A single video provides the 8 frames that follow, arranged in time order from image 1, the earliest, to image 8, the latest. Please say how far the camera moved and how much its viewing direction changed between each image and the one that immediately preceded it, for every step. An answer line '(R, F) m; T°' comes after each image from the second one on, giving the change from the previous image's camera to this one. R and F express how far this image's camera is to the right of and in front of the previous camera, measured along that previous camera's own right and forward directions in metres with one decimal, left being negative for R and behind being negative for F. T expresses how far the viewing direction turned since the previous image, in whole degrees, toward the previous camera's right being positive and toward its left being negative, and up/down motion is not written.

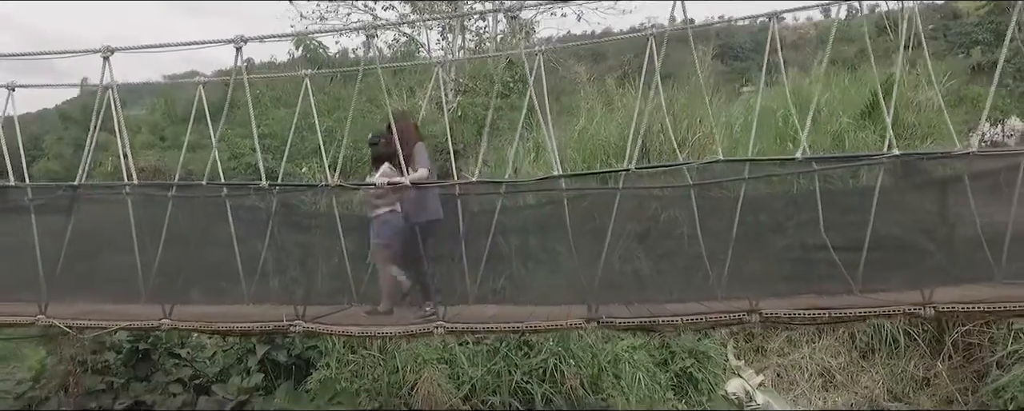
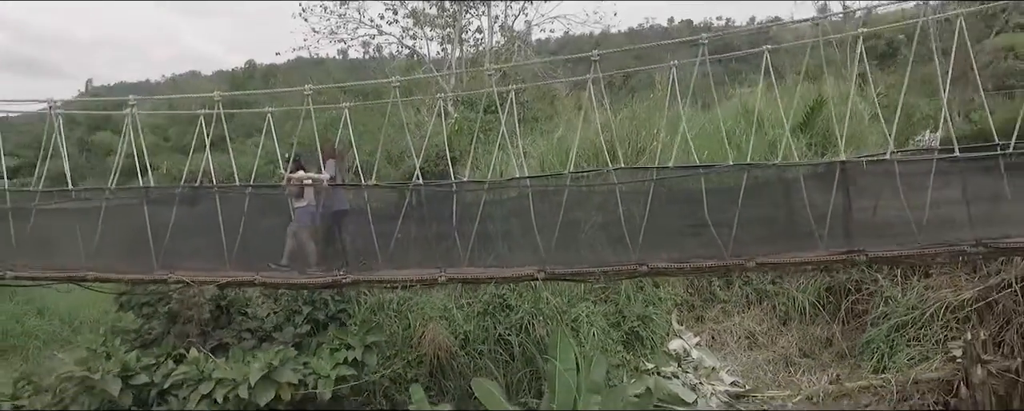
(+0.1, -1.0) m; 0°
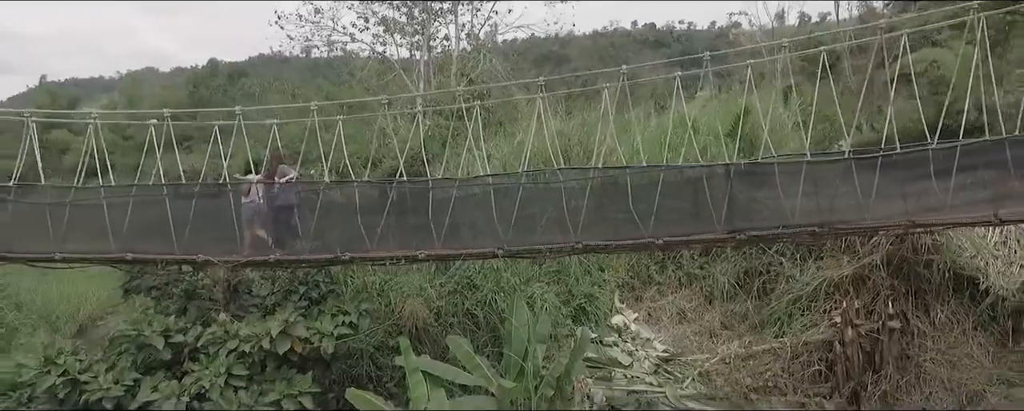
(0.0, -0.8) m; +3°
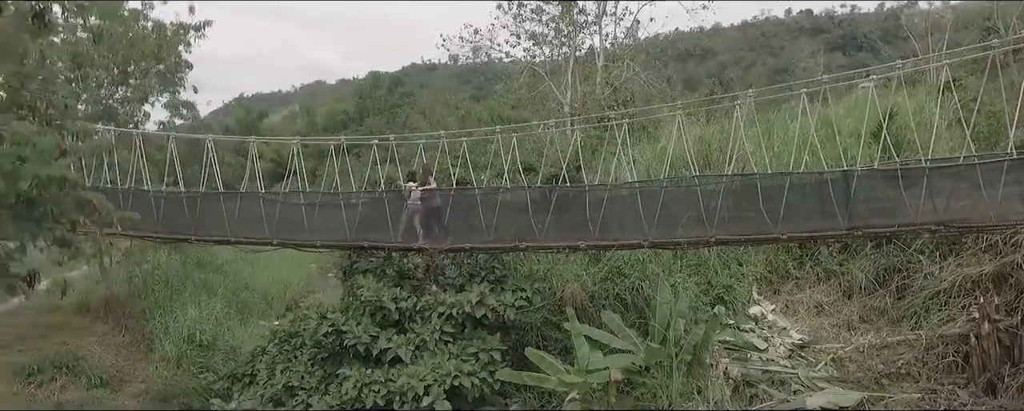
(0.0, -1.0) m; -13°
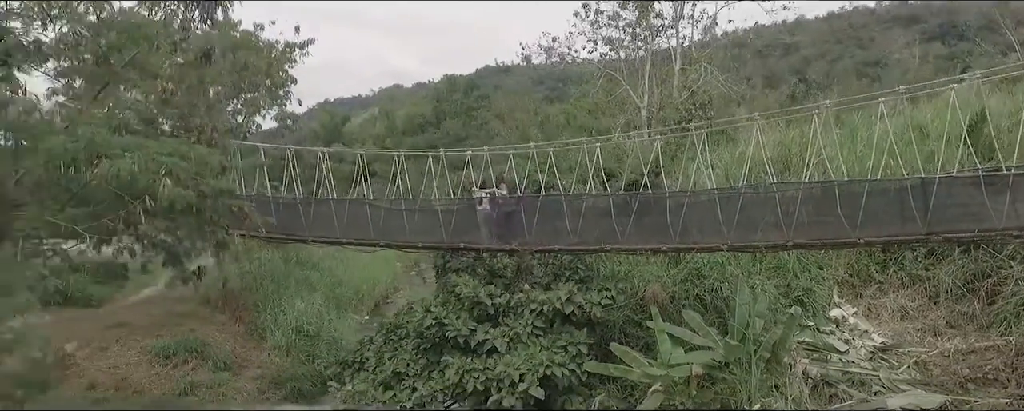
(-0.1, -0.5) m; -7°
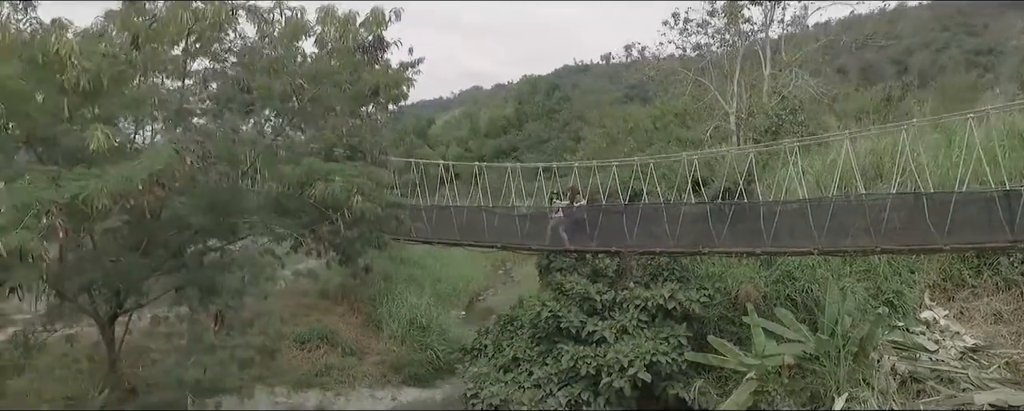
(-0.3, -0.8) m; -7°
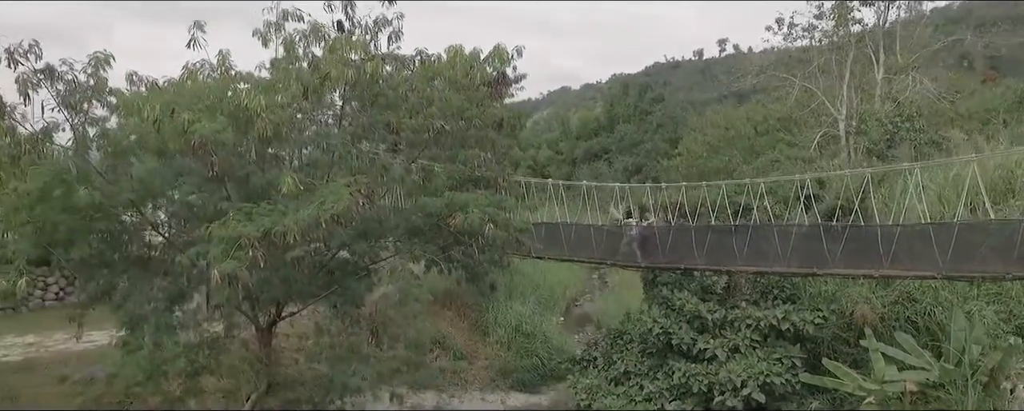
(-0.2, -0.4) m; -8°
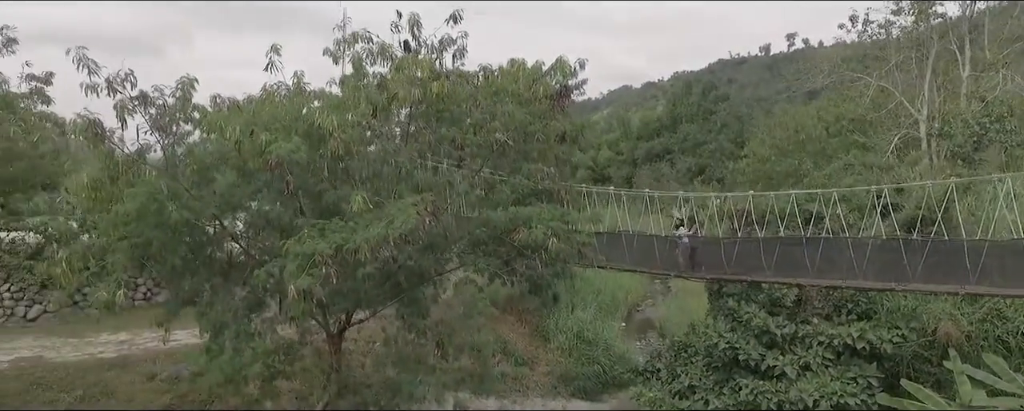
(0.0, 0.0) m; -5°
